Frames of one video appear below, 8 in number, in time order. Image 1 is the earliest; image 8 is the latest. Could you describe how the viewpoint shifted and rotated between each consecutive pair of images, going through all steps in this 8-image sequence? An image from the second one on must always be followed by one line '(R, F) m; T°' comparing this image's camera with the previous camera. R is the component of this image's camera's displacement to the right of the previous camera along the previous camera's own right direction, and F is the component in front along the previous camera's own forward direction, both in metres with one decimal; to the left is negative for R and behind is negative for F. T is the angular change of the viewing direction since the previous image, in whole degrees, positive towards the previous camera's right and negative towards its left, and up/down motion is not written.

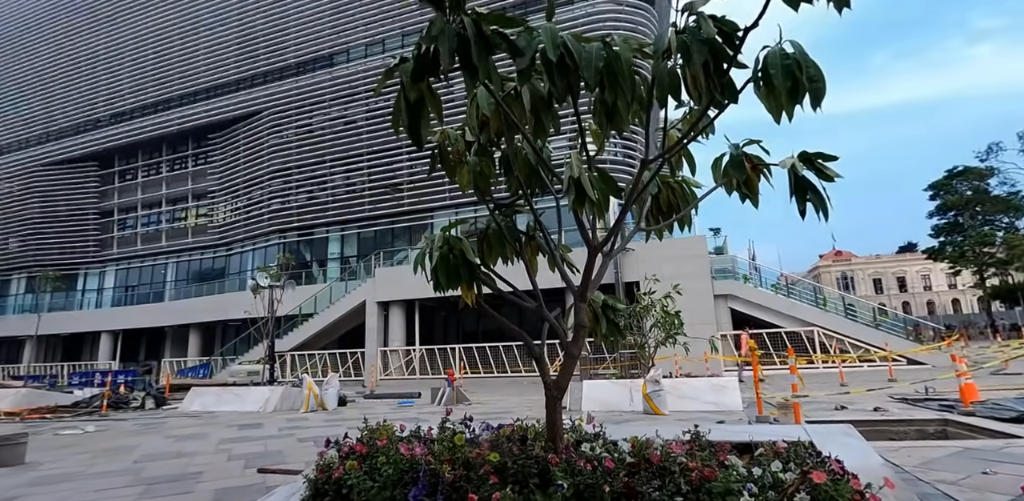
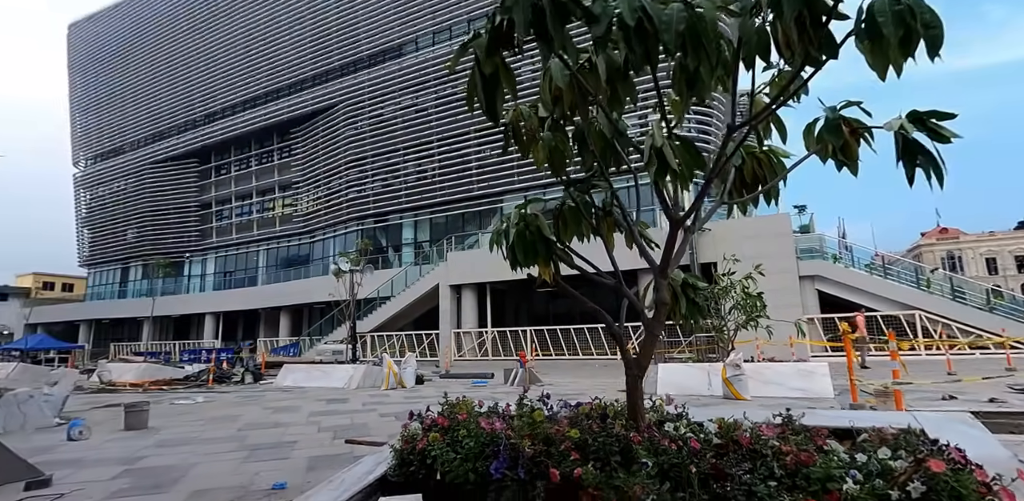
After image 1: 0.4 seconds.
(0.0, 0.0) m; -8°
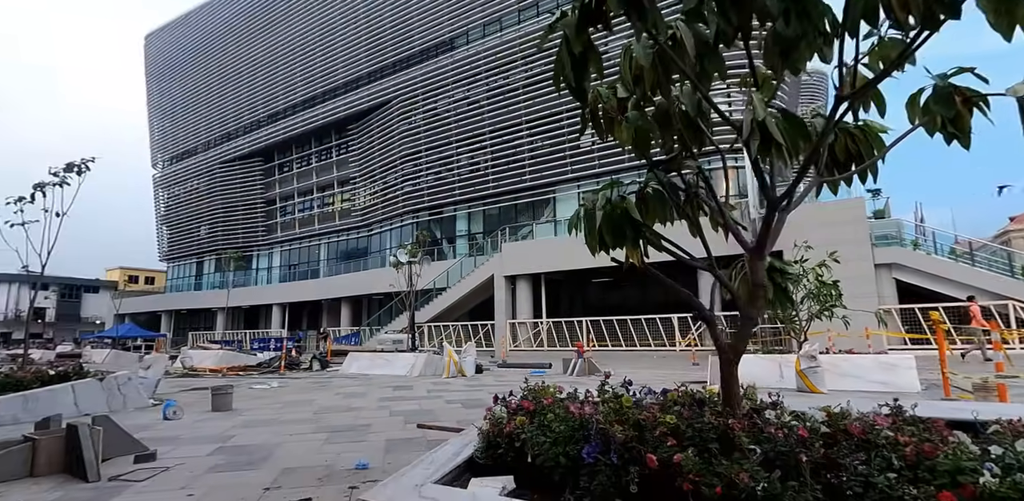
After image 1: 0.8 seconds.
(-0.2, 0.0) m; -6°
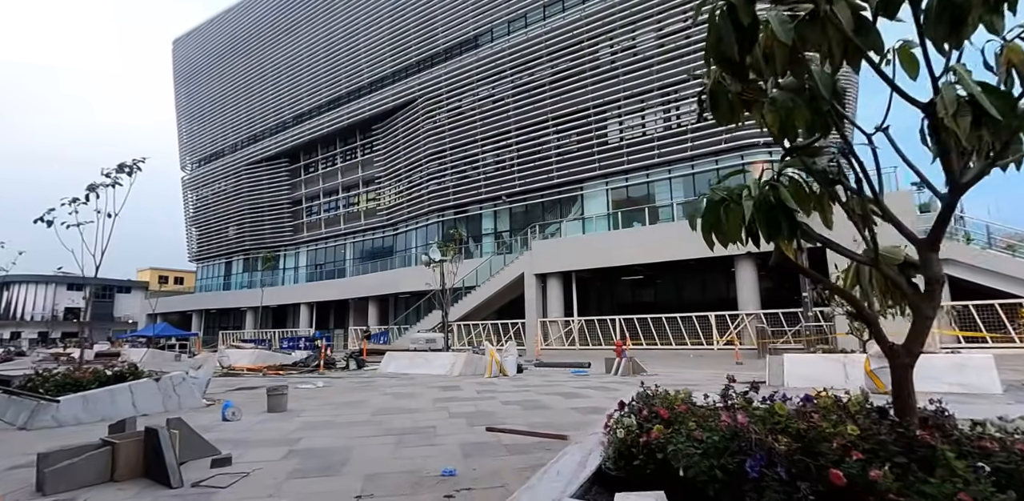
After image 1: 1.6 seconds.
(-0.5, +0.2) m; -2°
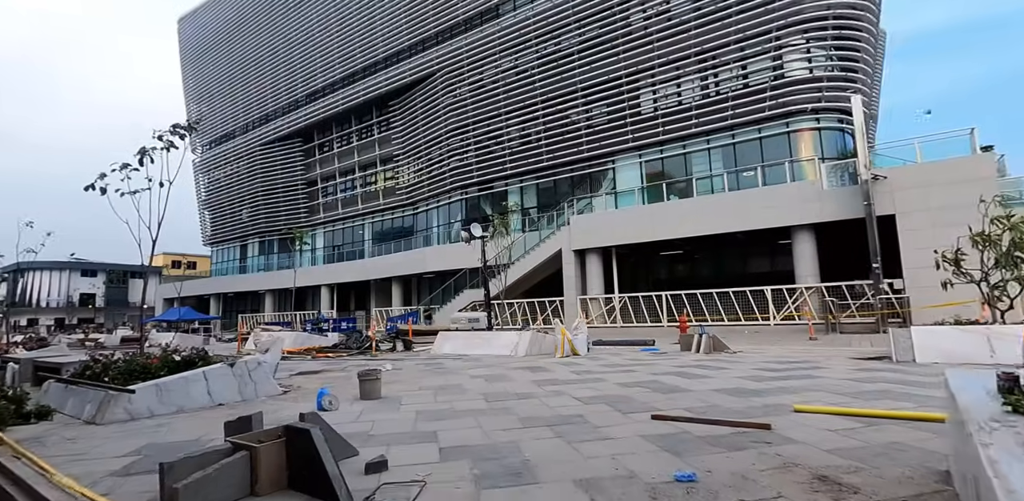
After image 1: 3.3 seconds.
(-1.4, +0.9) m; 0°
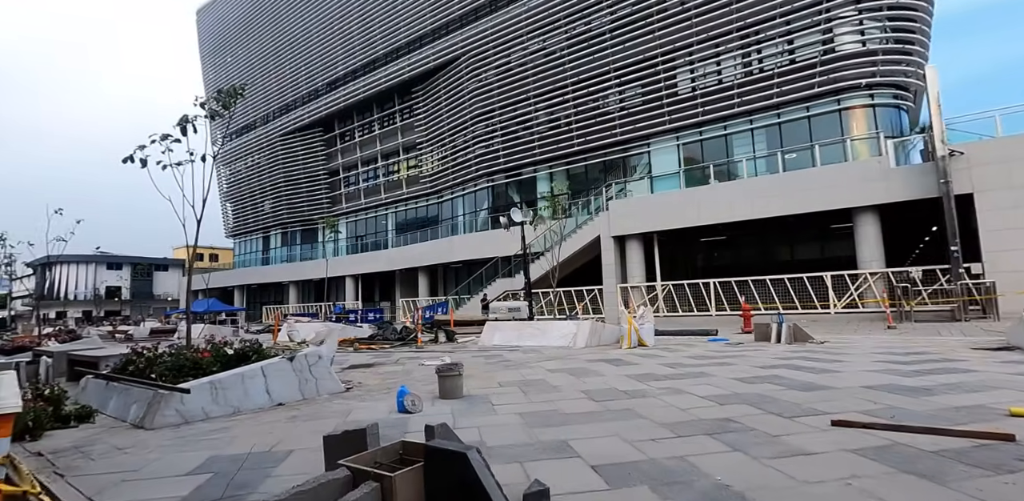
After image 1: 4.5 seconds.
(-0.9, +0.9) m; -2°
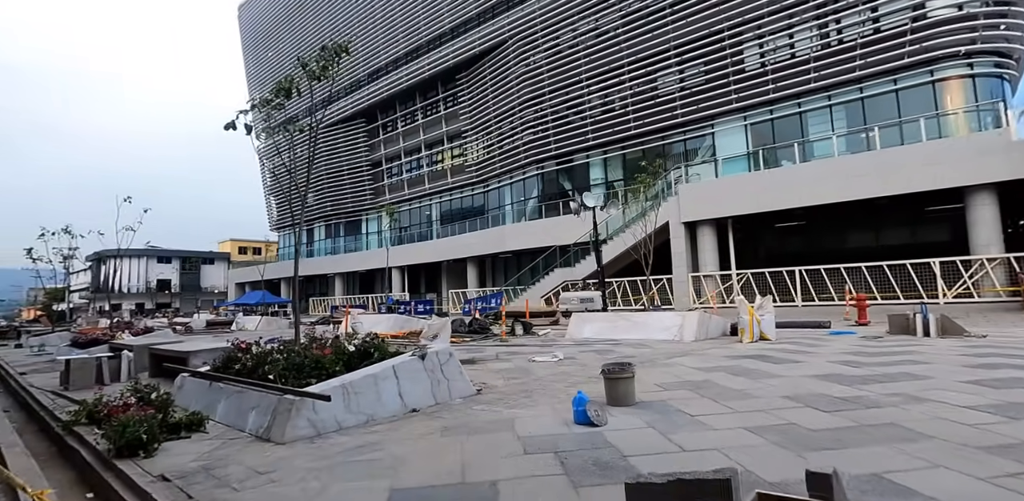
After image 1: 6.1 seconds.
(-1.3, +0.9) m; -3°
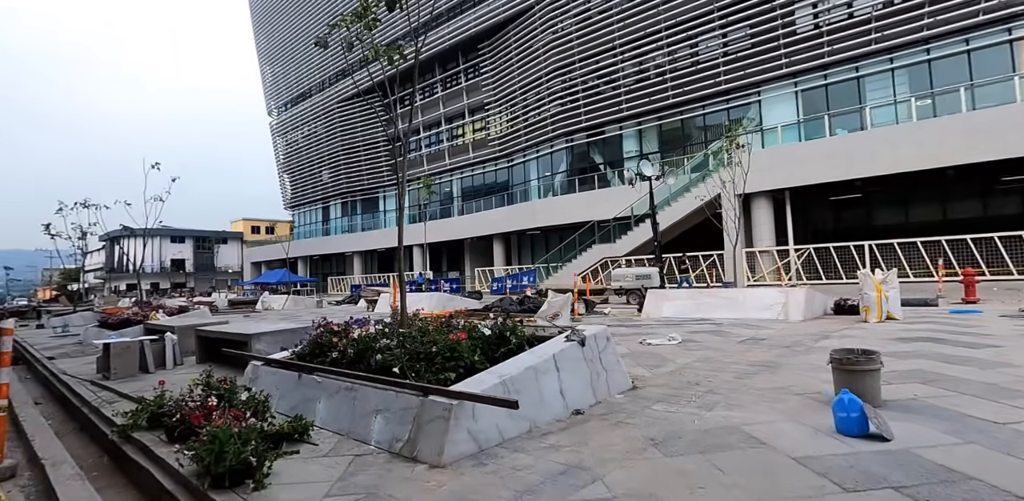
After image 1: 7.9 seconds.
(-1.3, +1.1) m; -1°
